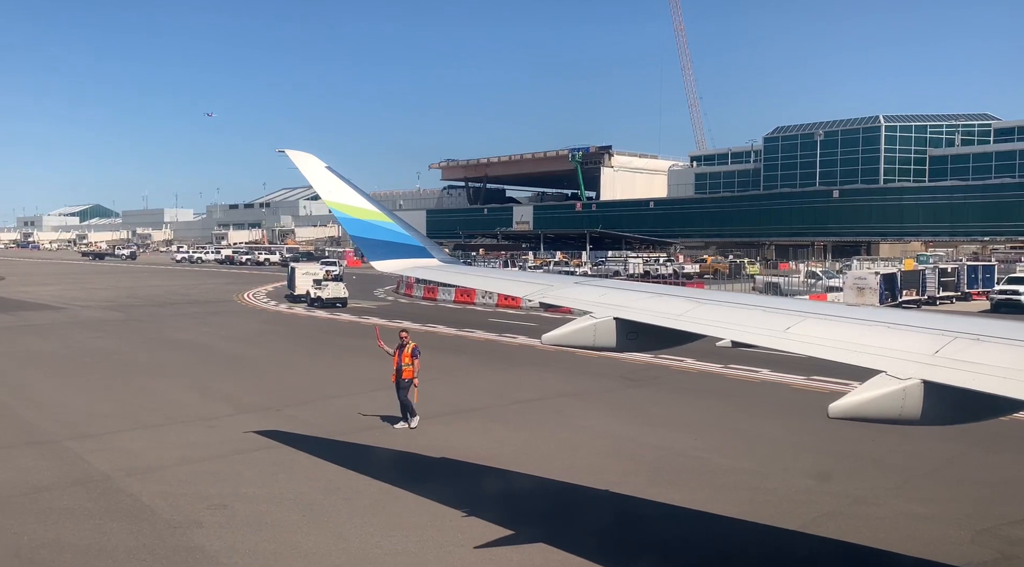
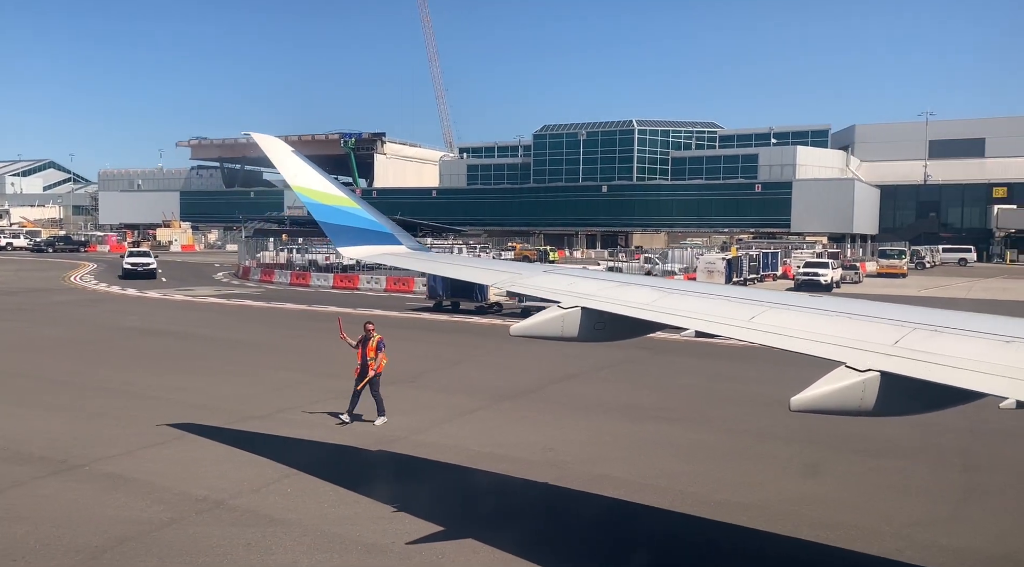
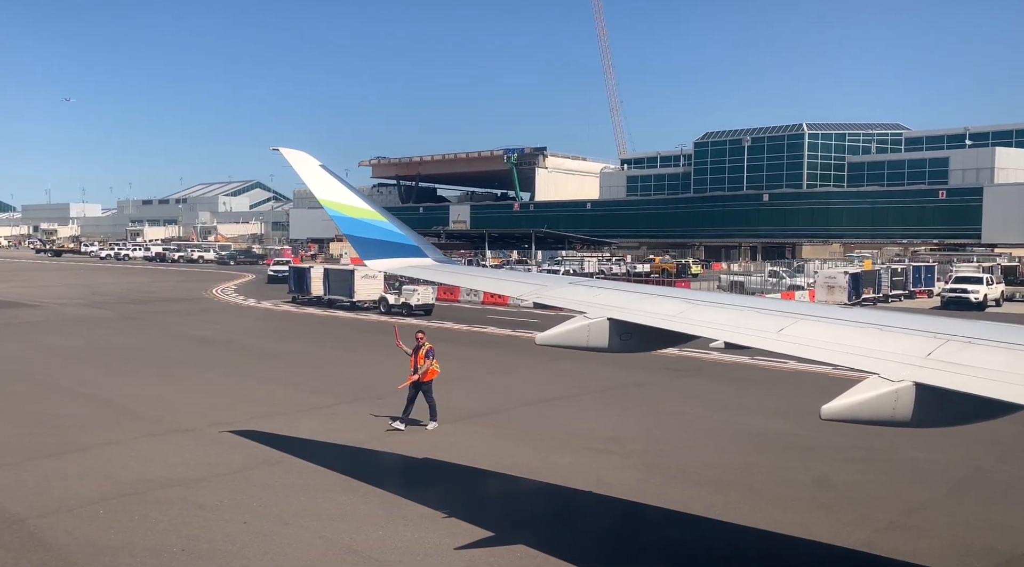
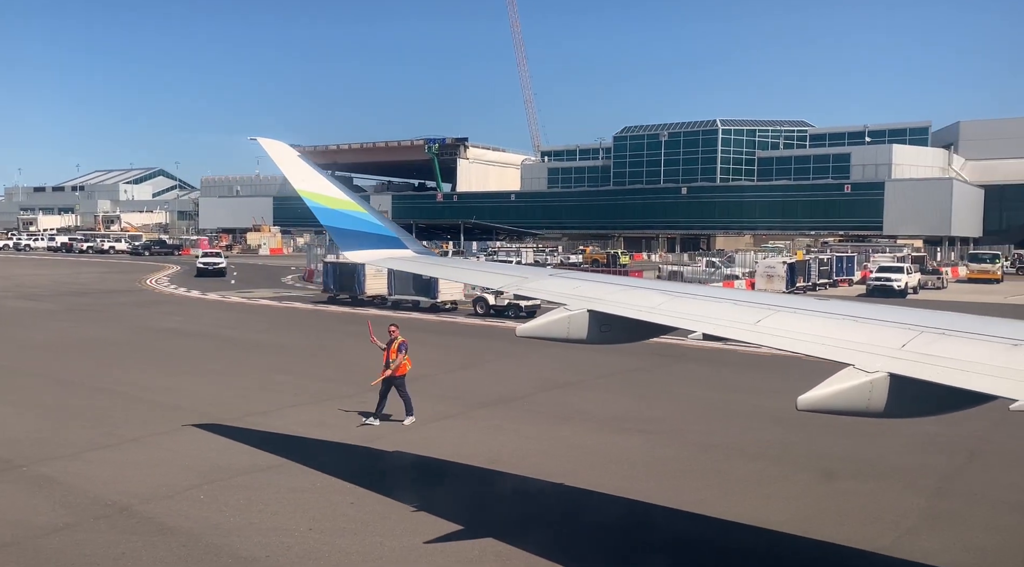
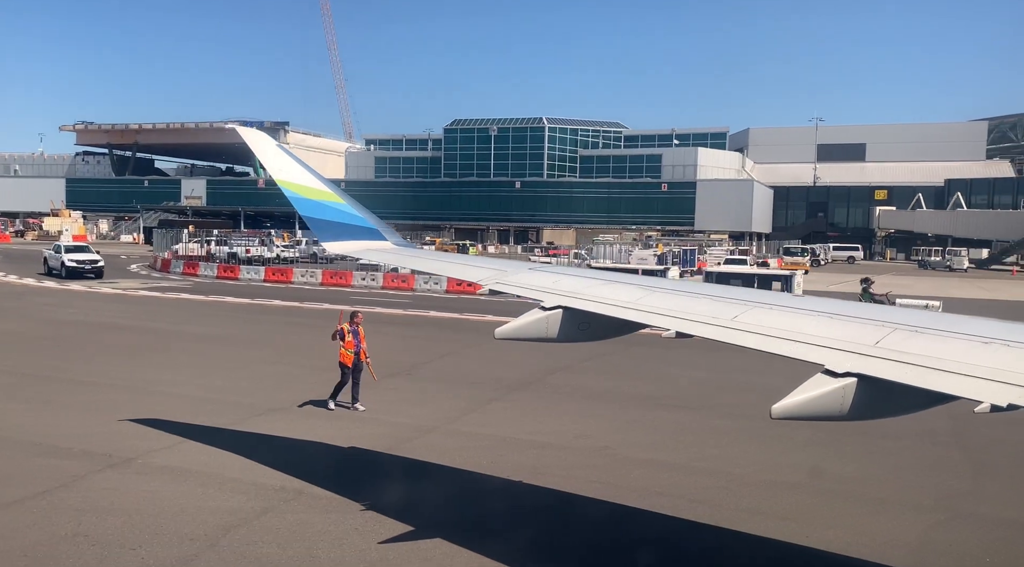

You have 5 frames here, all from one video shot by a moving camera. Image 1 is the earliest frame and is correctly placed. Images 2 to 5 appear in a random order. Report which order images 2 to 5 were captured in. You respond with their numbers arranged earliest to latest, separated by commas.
3, 4, 2, 5
